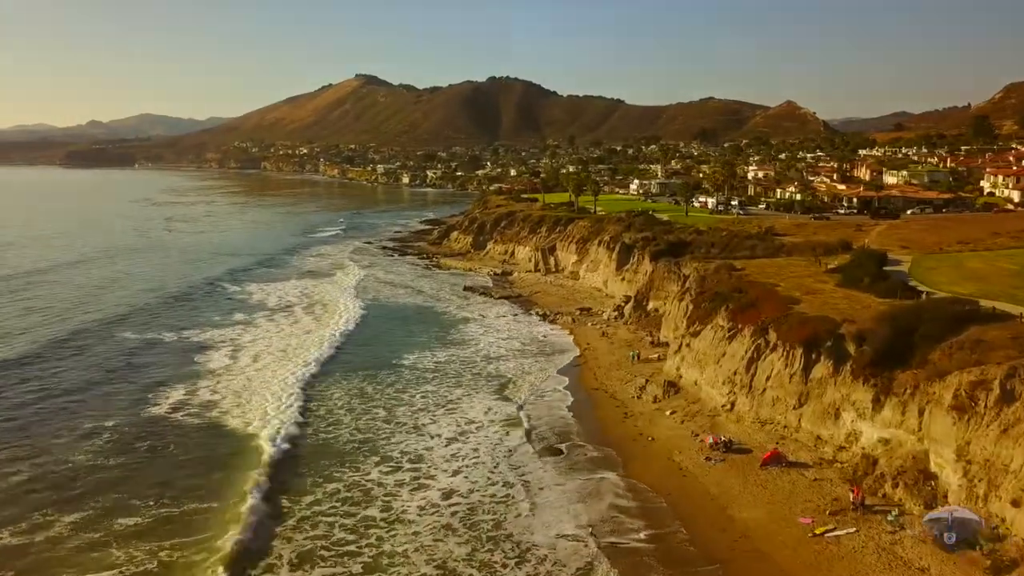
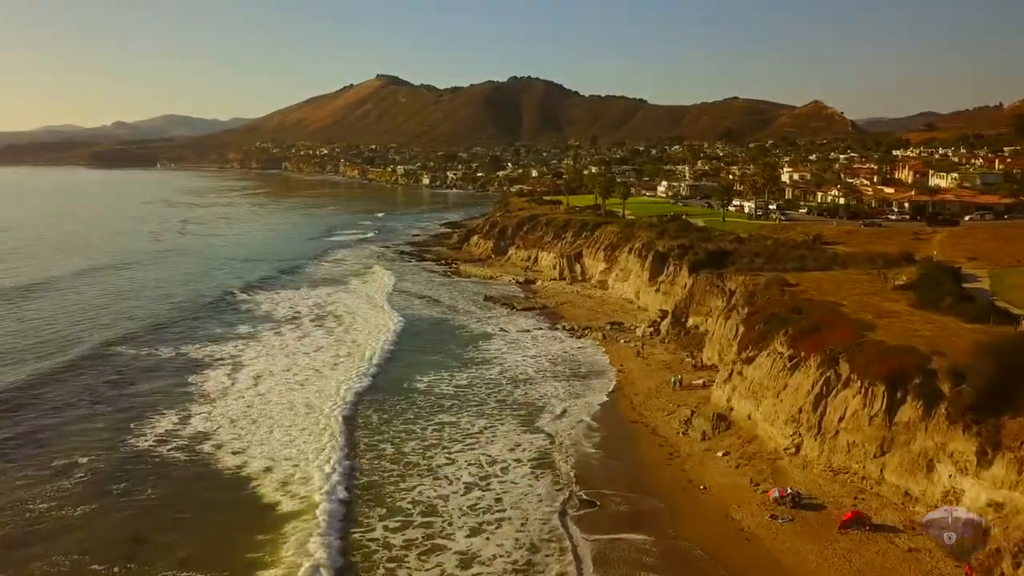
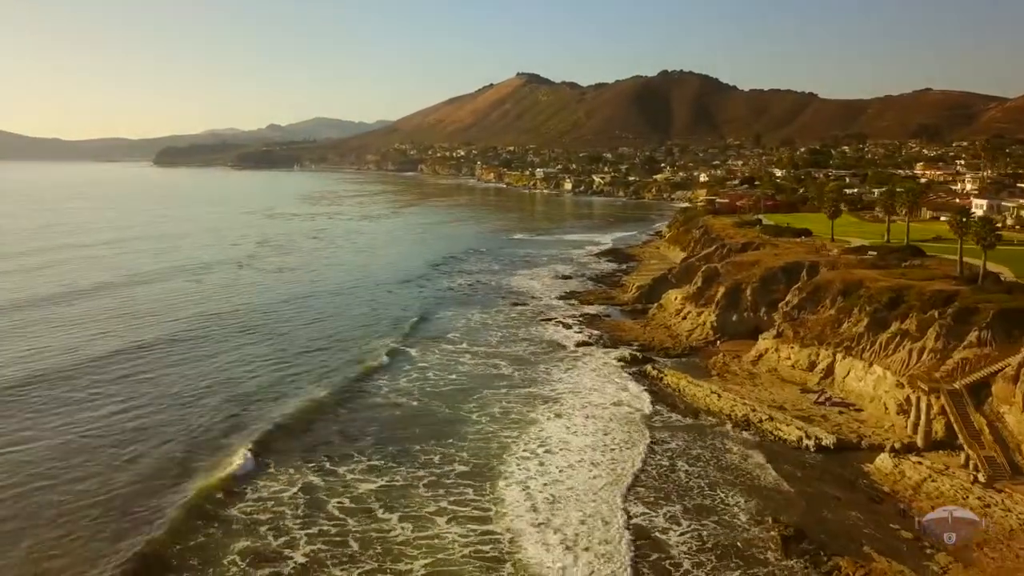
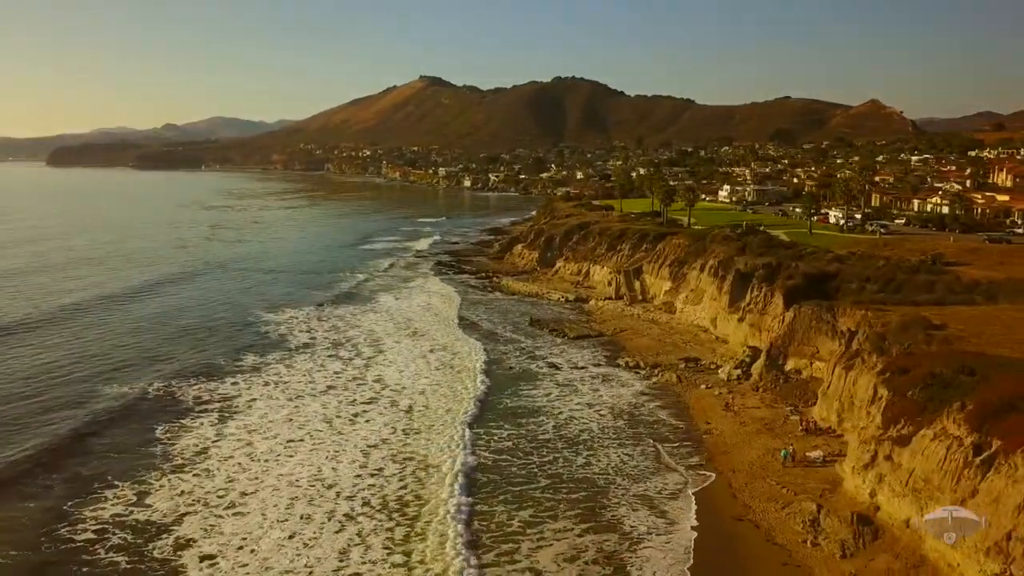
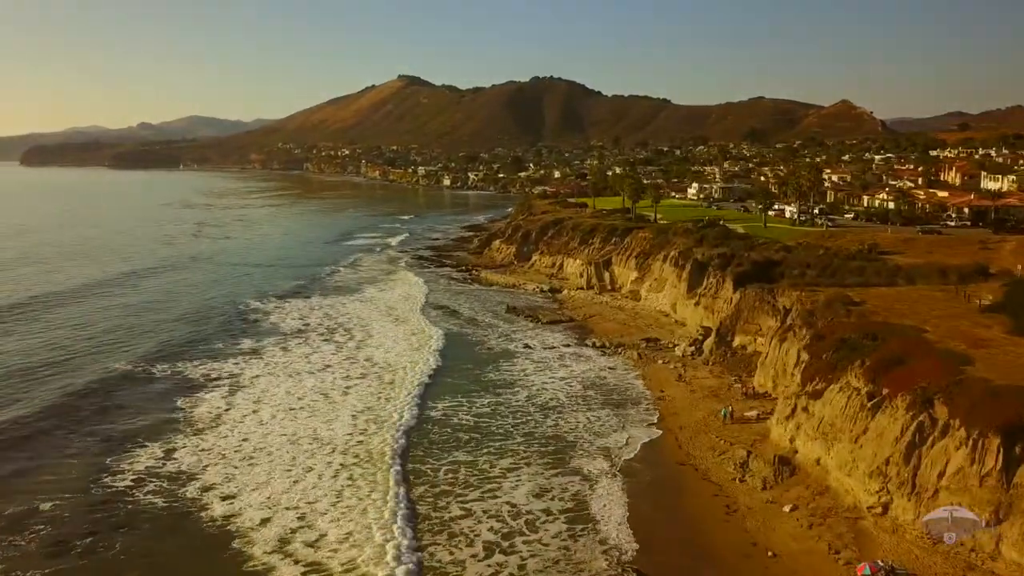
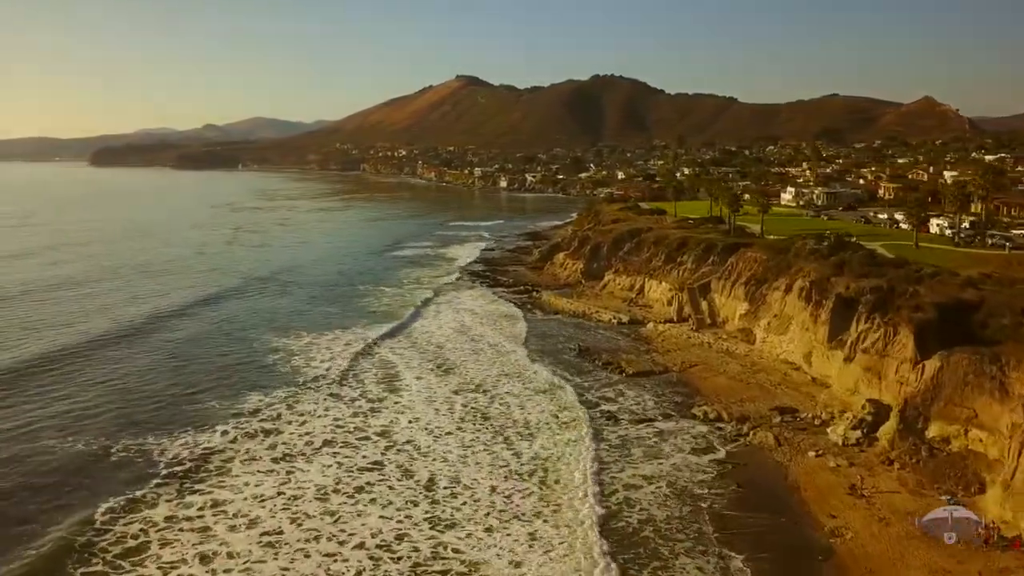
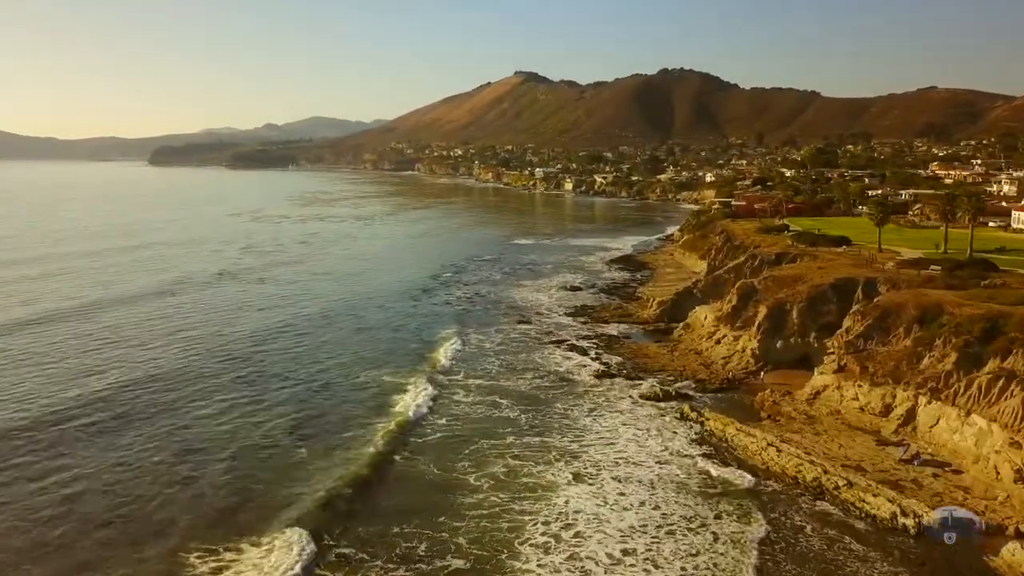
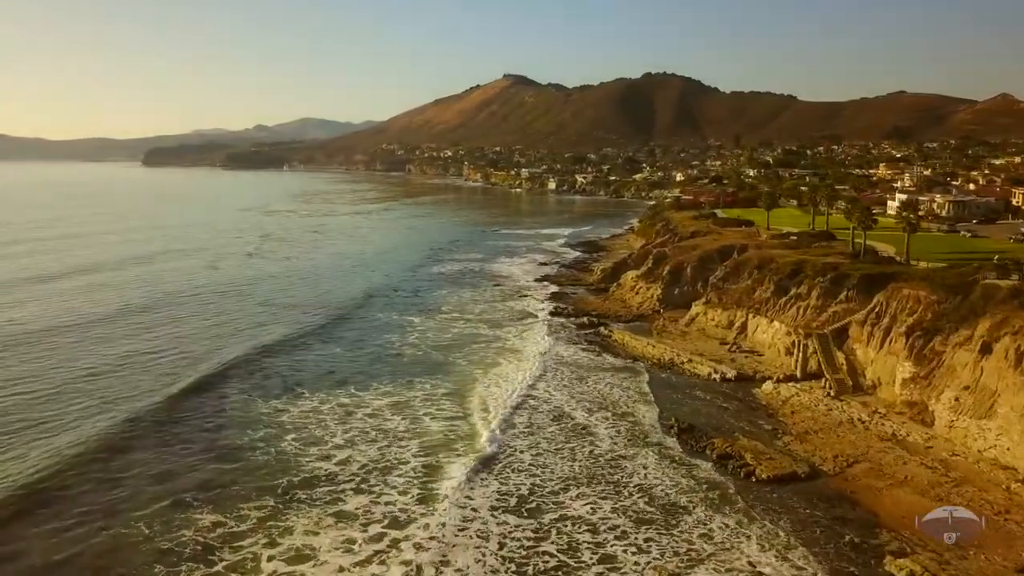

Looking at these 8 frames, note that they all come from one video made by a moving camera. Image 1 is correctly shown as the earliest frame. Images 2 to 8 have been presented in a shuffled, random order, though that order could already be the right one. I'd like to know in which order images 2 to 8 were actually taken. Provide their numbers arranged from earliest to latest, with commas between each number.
2, 5, 4, 6, 8, 3, 7
